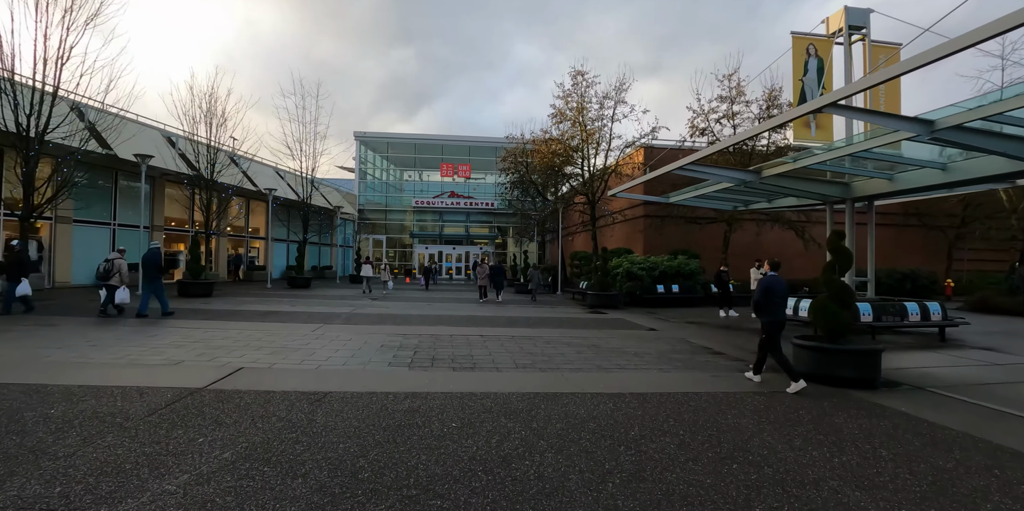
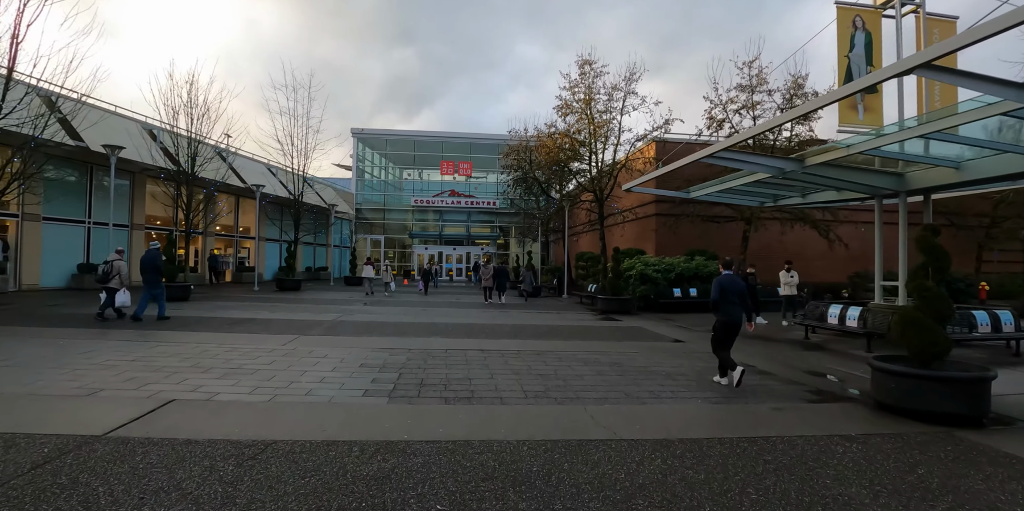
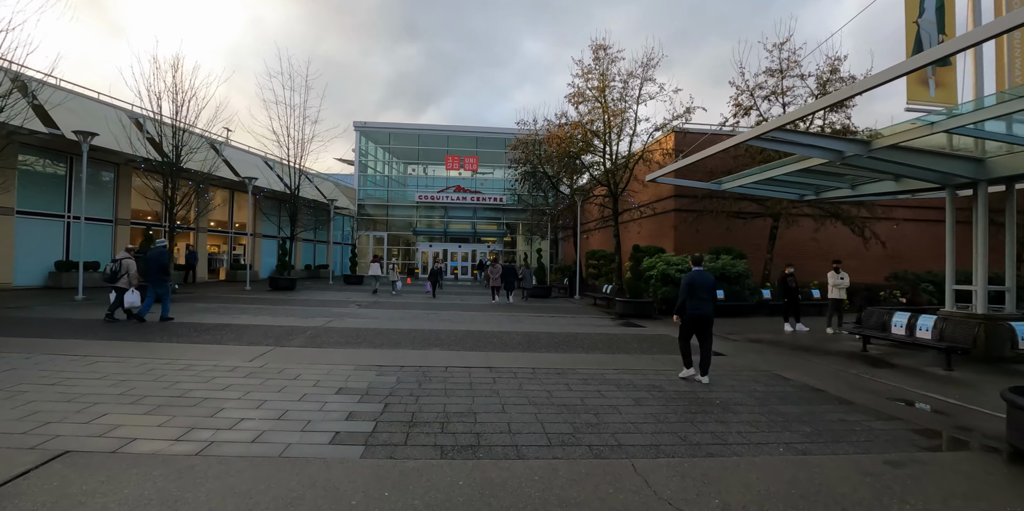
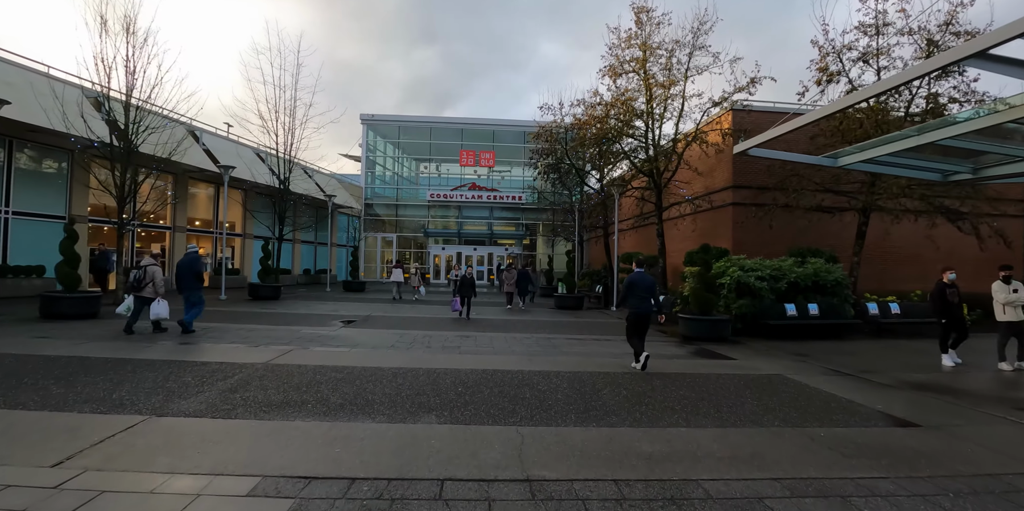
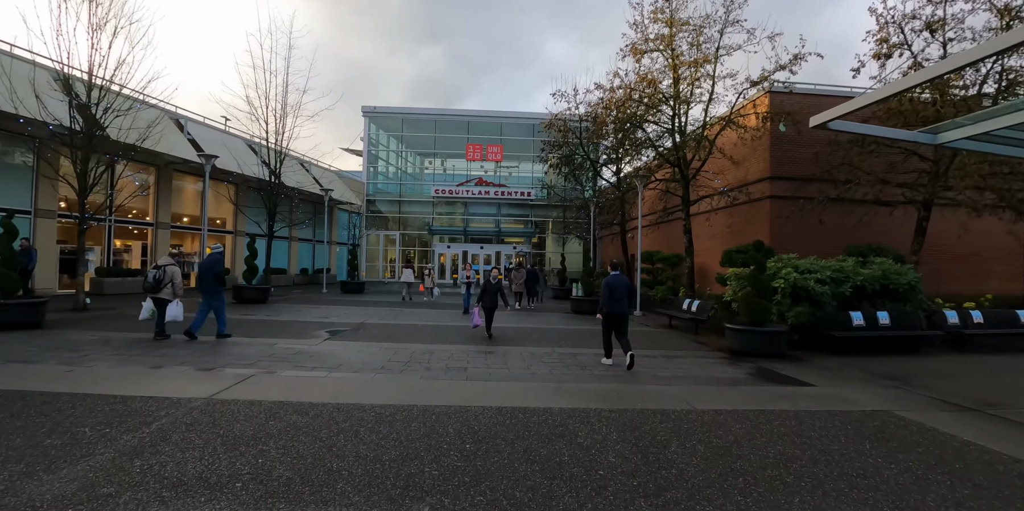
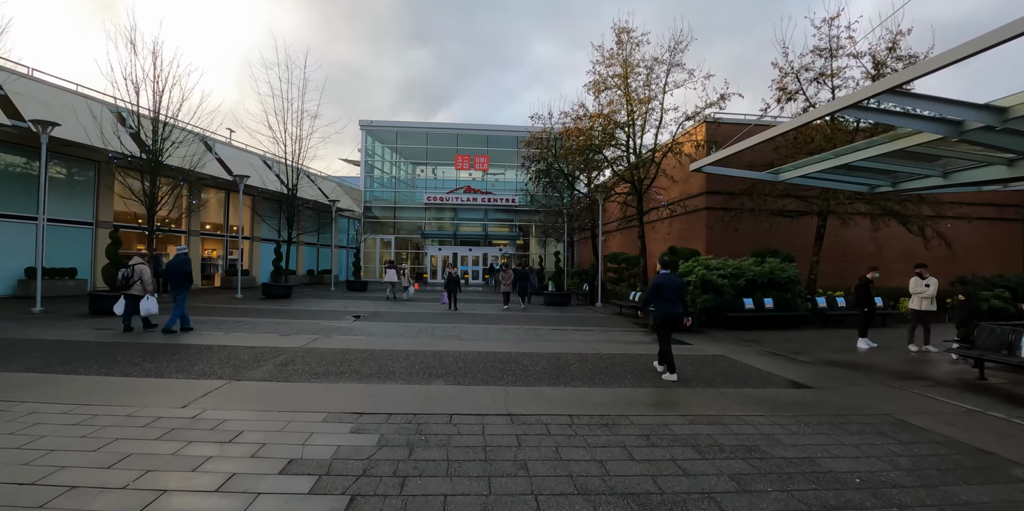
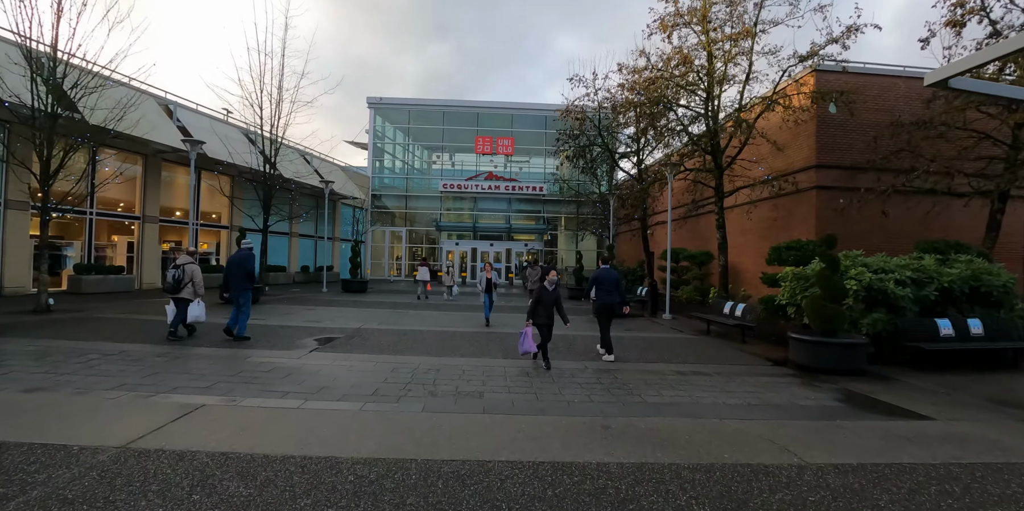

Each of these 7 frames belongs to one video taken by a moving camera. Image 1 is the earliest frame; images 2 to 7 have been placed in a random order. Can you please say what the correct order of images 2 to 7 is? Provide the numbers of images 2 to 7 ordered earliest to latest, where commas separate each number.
2, 3, 6, 4, 5, 7
